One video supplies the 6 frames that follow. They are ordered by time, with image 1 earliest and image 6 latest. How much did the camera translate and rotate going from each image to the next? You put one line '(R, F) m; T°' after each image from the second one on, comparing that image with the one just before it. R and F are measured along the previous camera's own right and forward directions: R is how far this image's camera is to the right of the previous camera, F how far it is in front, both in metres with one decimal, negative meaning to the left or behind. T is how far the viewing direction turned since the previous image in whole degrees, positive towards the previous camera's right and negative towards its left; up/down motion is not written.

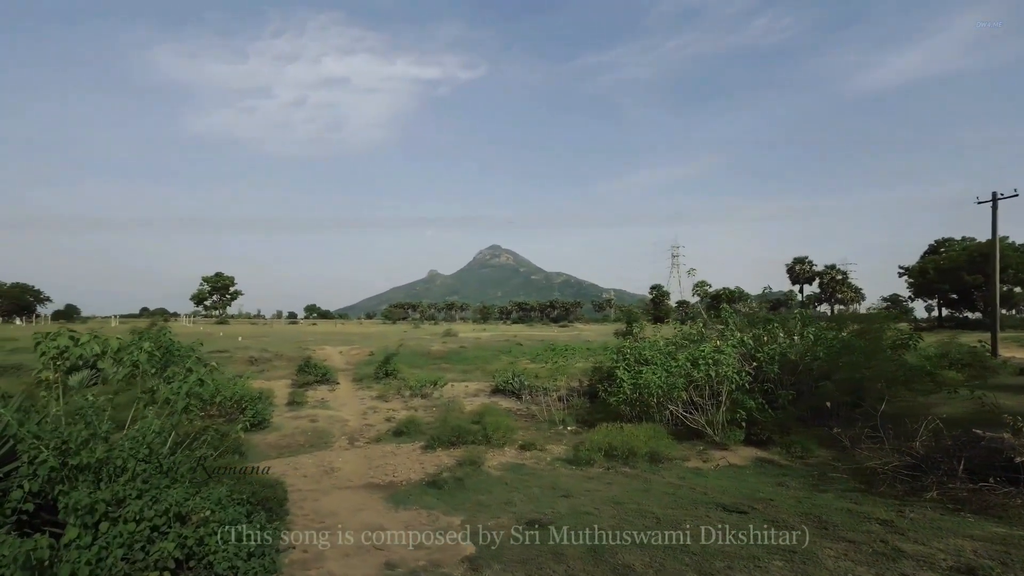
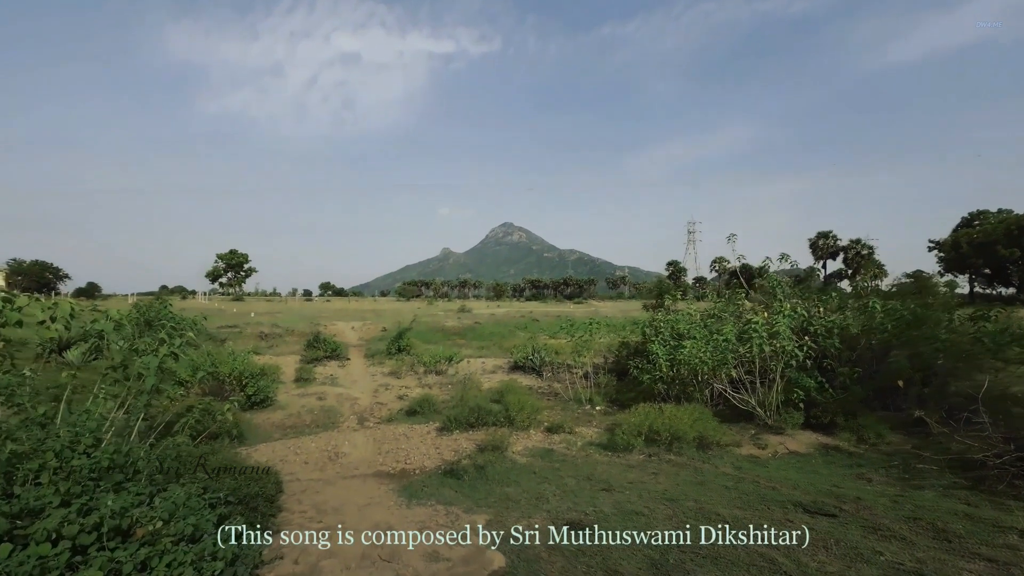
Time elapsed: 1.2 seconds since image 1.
(-0.3, +1.3) m; -1°
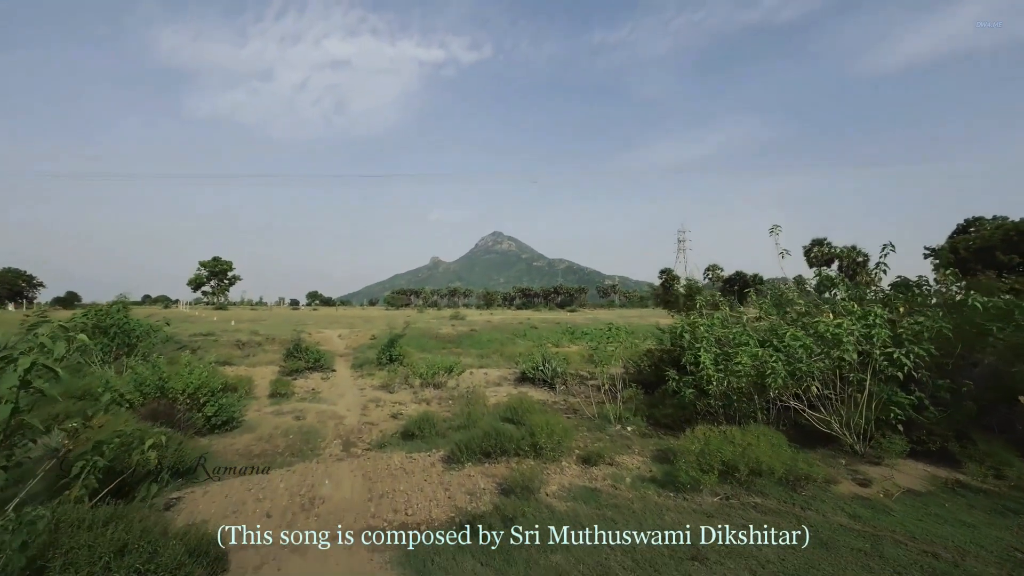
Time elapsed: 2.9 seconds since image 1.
(-0.6, +2.0) m; +1°
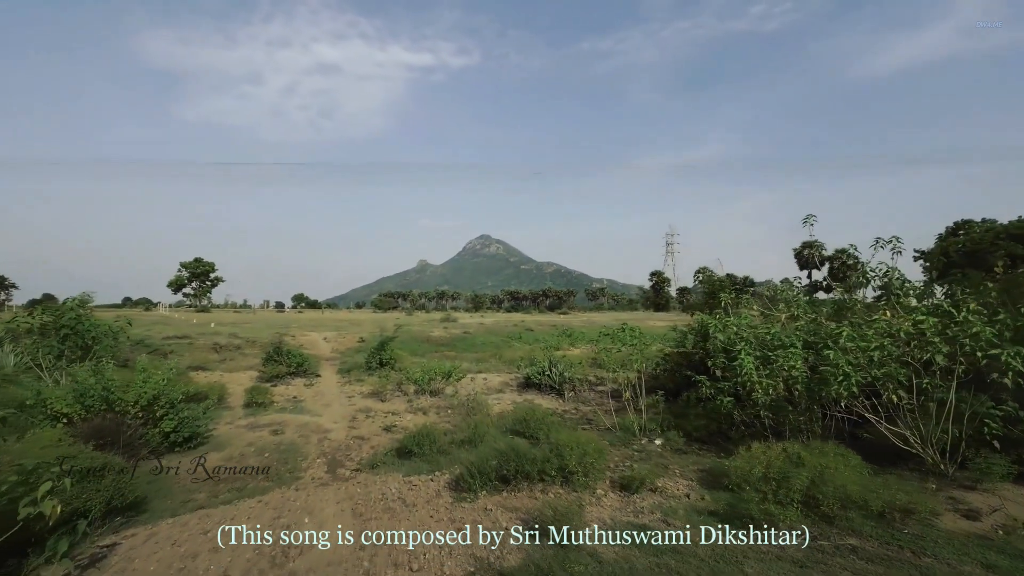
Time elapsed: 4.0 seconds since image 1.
(-0.4, +1.4) m; +1°
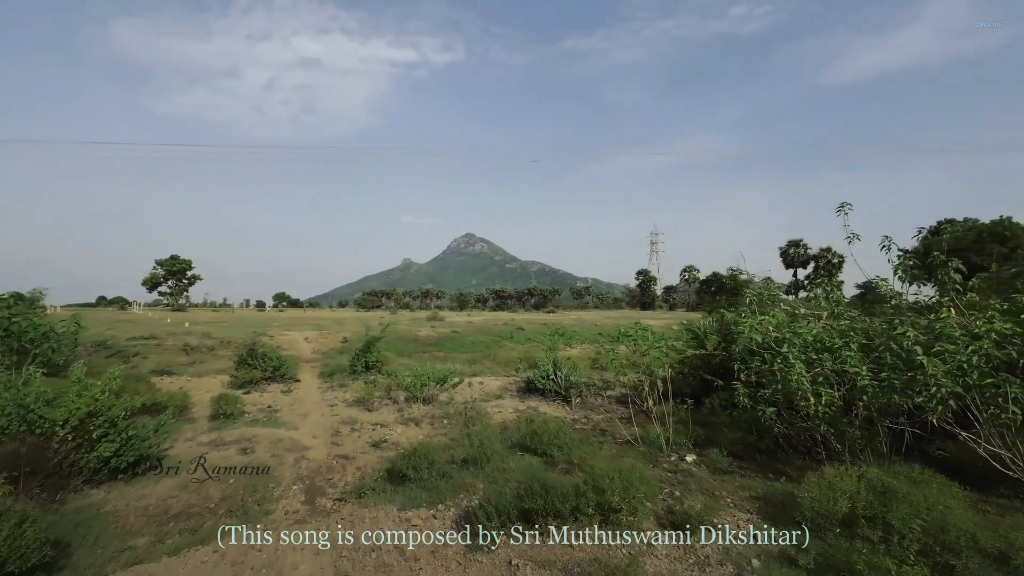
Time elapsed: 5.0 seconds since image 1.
(-0.4, +1.3) m; +2°
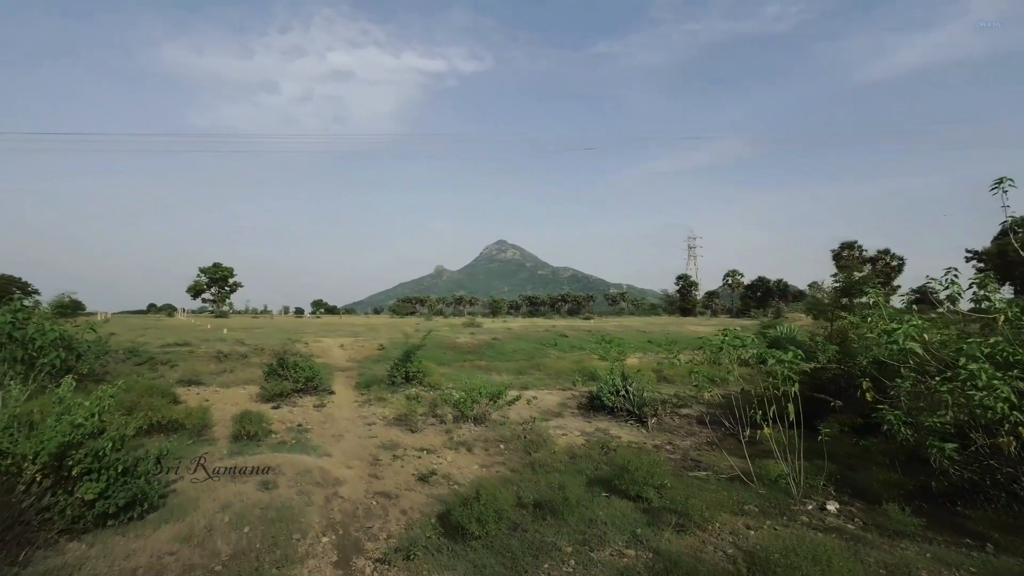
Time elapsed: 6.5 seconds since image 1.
(-0.7, +1.7) m; -4°
